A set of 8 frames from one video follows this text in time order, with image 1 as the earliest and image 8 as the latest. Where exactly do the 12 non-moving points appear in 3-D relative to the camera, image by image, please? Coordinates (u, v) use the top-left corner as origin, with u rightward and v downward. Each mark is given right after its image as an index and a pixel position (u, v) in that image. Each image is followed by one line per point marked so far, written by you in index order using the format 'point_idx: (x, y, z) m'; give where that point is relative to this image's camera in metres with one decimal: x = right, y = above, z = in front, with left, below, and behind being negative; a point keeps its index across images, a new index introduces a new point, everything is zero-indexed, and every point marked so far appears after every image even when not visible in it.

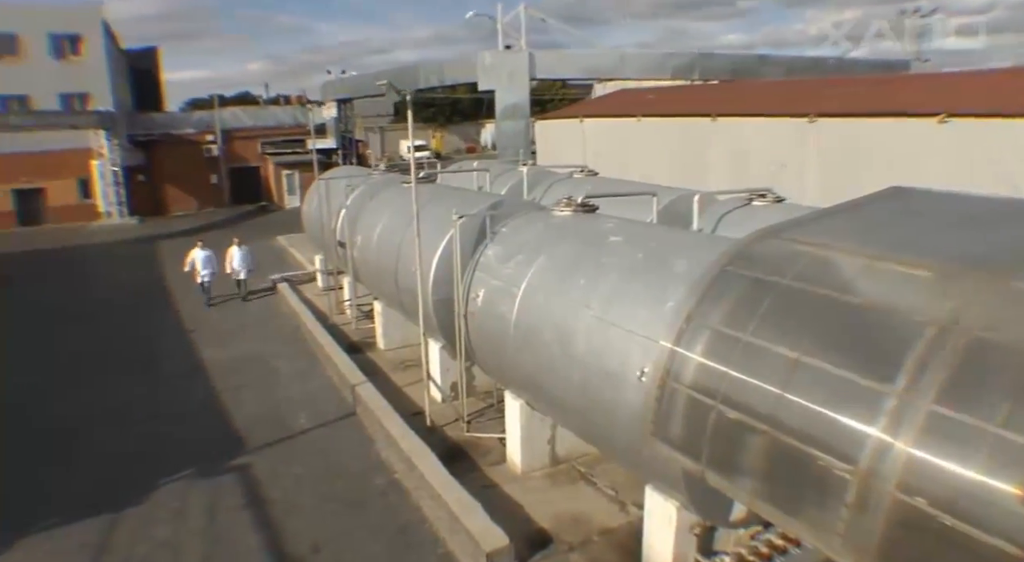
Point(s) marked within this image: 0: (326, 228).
0: (-3.7, +1.1, +13.0) m
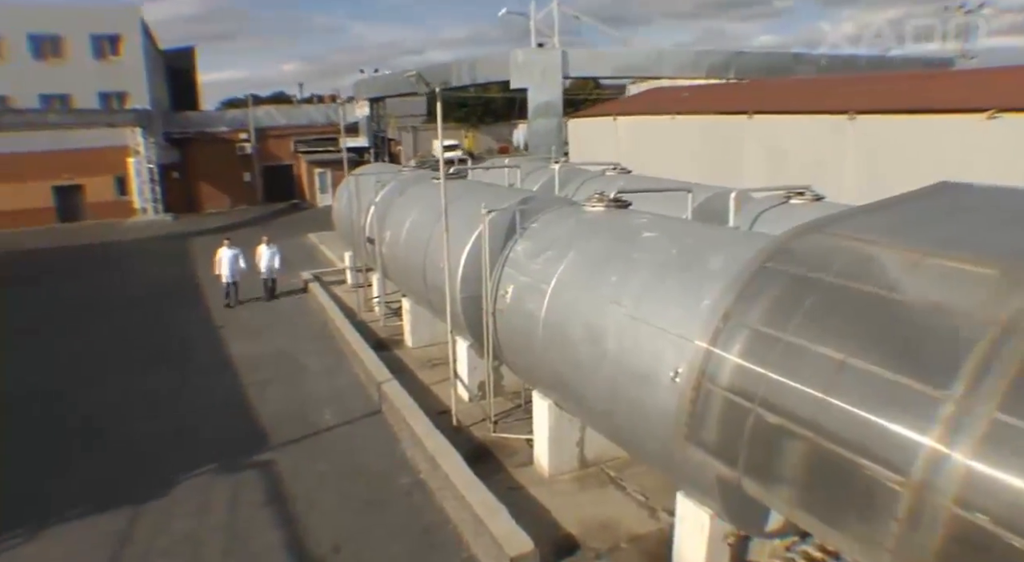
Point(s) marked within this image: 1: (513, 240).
0: (-3.1, +1.2, +13.0) m
1: (0.0, +0.5, +7.6) m
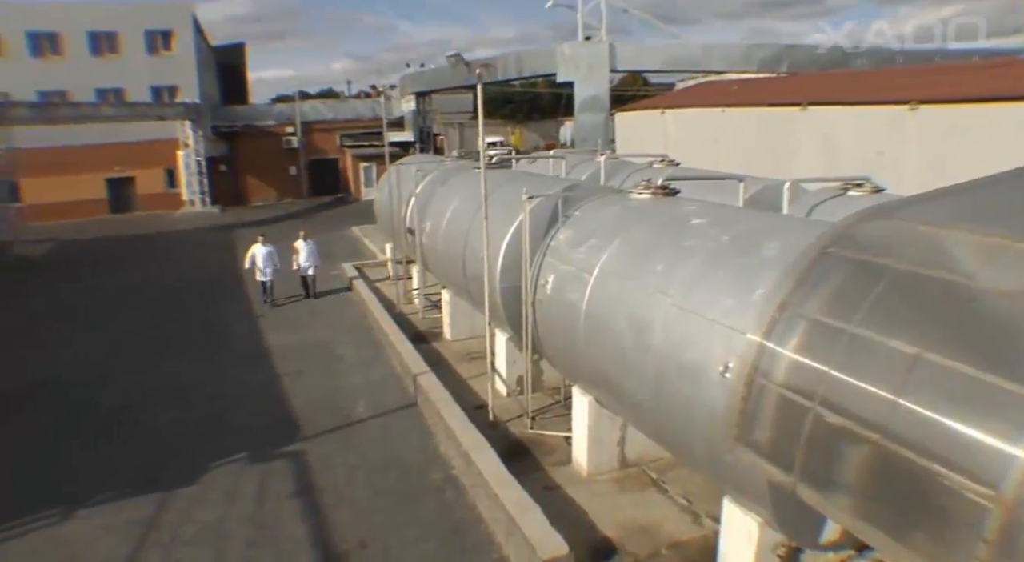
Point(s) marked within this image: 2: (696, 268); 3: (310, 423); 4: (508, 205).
0: (-2.3, +1.3, +12.8) m
1: (+0.5, +0.6, +7.2) m
2: (+1.5, +0.1, +5.2) m
3: (-2.6, -1.8, +8.3) m
4: (-0.1, +1.0, +8.6) m
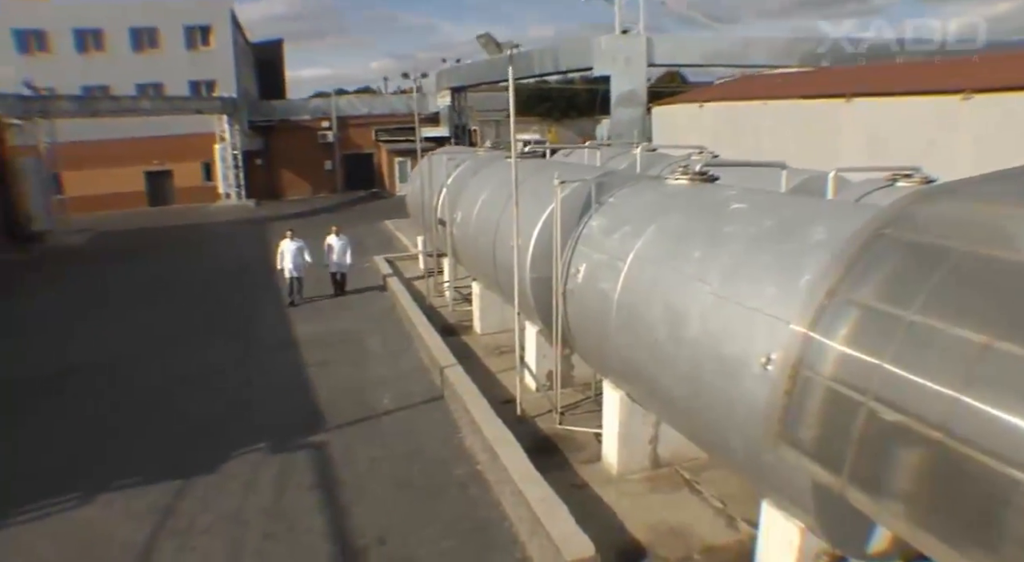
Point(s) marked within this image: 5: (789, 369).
0: (-1.6, +1.5, +12.7) m
1: (+0.8, +0.7, +6.9) m
2: (+1.7, +0.2, +4.8) m
3: (-2.2, -1.7, +8.2) m
4: (+0.3, +1.1, +8.4) m
5: (+1.6, -0.5, +3.9) m
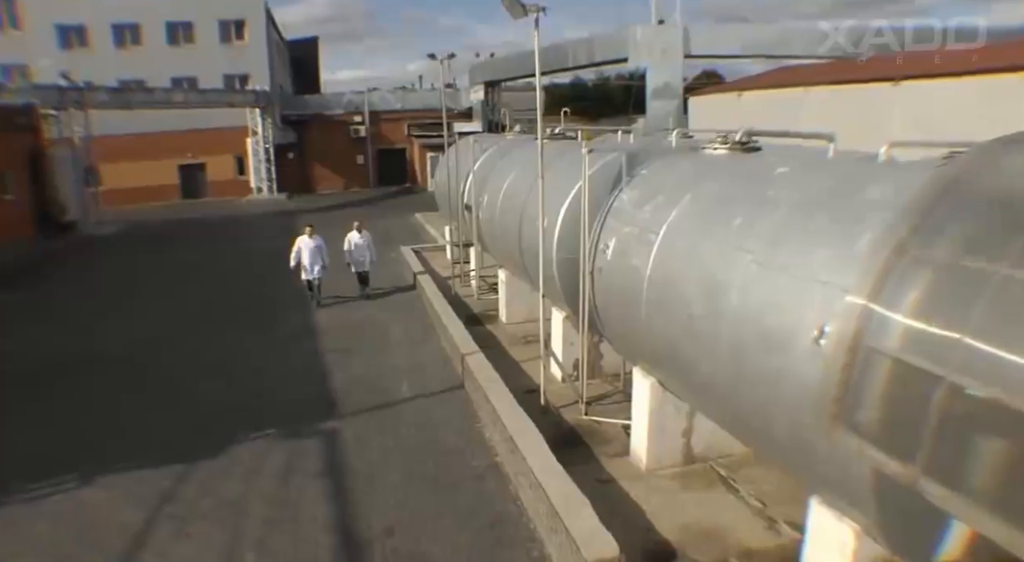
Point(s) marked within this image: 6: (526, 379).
0: (-1.1, +1.7, +12.3) m
1: (+1.0, +0.9, +6.4) m
2: (+1.8, +0.4, +4.3) m
3: (-2.0, -1.4, +7.8) m
4: (+0.6, +1.3, +7.9) m
5: (+1.7, -0.3, +3.3) m
6: (+0.2, -1.1, +7.8) m
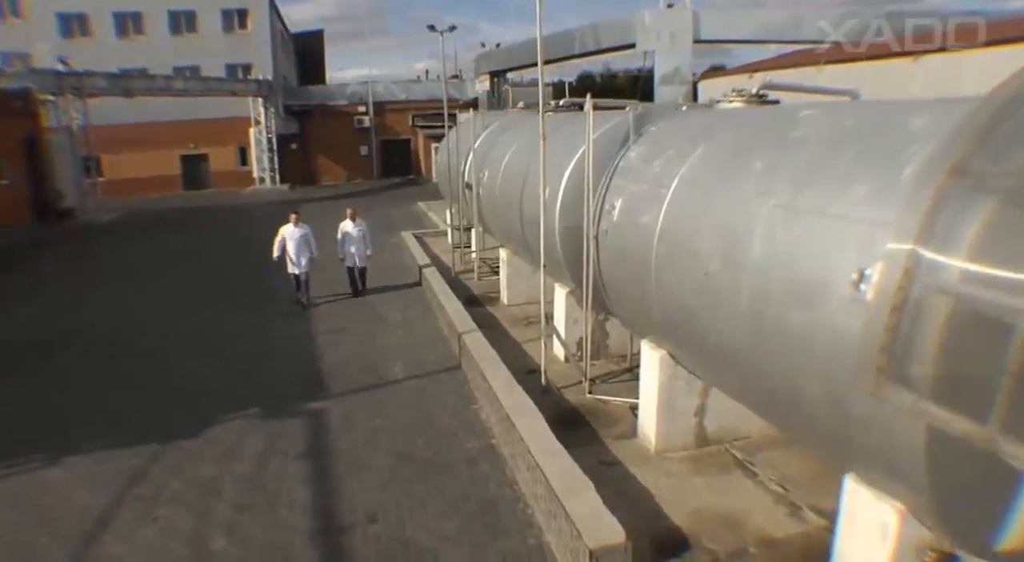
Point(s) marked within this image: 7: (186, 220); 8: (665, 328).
0: (-1.0, +1.9, +11.8) m
1: (+1.0, +1.2, +5.9) m
2: (+1.7, +0.7, +3.8) m
3: (-2.0, -1.1, +7.3) m
4: (+0.7, +1.6, +7.4) m
5: (+1.6, 0.0, +2.8) m
6: (+0.2, -0.9, +7.3) m
7: (-9.0, +1.7, +18.4) m
8: (+1.1, -0.4, +4.9) m
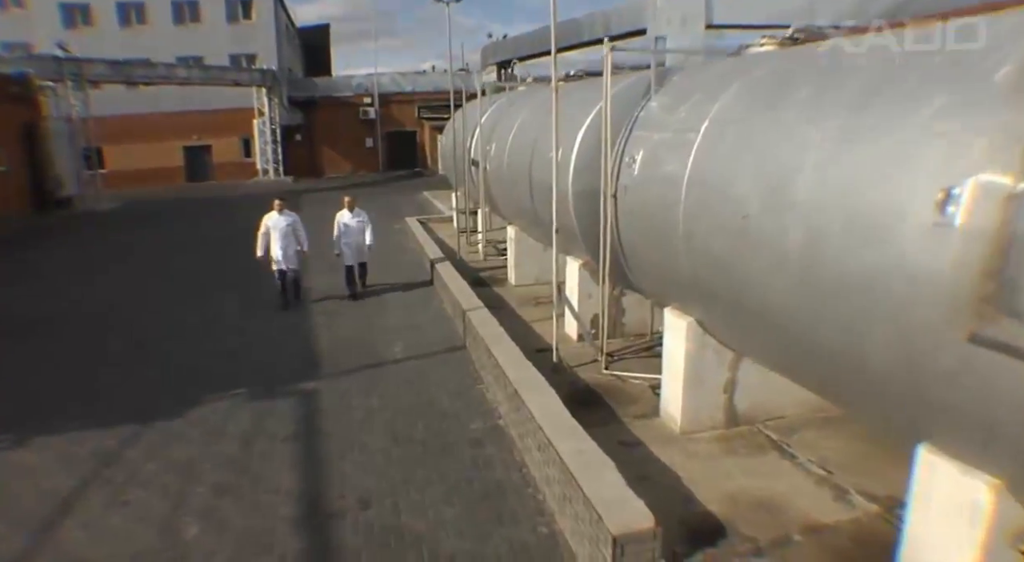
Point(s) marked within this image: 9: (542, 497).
0: (-0.9, +2.2, +11.3) m
1: (+1.1, +1.5, +5.4) m
2: (+1.8, +1.0, +3.2) m
3: (-1.9, -0.9, +6.8) m
4: (+0.7, +1.9, +6.9) m
5: (+1.7, +0.3, +2.3) m
6: (+0.3, -0.6, +6.8) m
7: (-8.8, +1.9, +18.0) m
8: (+1.2, -0.1, +4.4) m
9: (+0.2, -1.4, +4.3) m
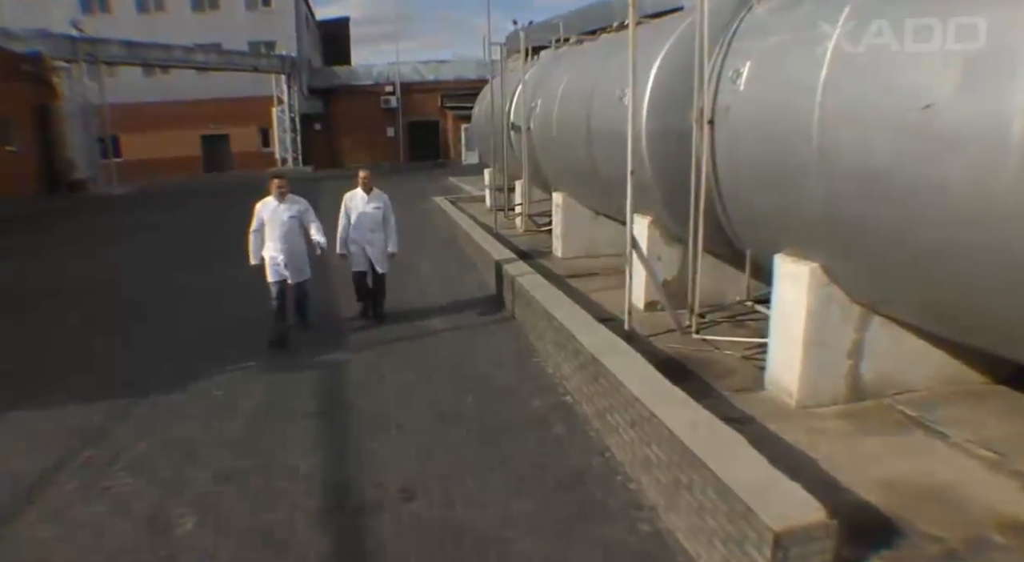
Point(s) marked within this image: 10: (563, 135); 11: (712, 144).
0: (-0.3, +2.5, +10.5) m
1: (+1.6, +1.8, +4.5) m
2: (+2.2, +1.4, +2.3) m
3: (-1.4, -0.5, +6.0) m
4: (+1.3, +2.2, +6.0) m
5: (+2.1, +0.7, +1.3) m
6: (+0.8, -0.2, +5.9) m
7: (-8.0, +2.2, +17.3) m
8: (+1.6, +0.3, +3.5) m
9: (+0.6, -1.0, +3.4) m
10: (+0.6, +1.5, +7.2) m
11: (+1.3, +0.9, +4.3) m
